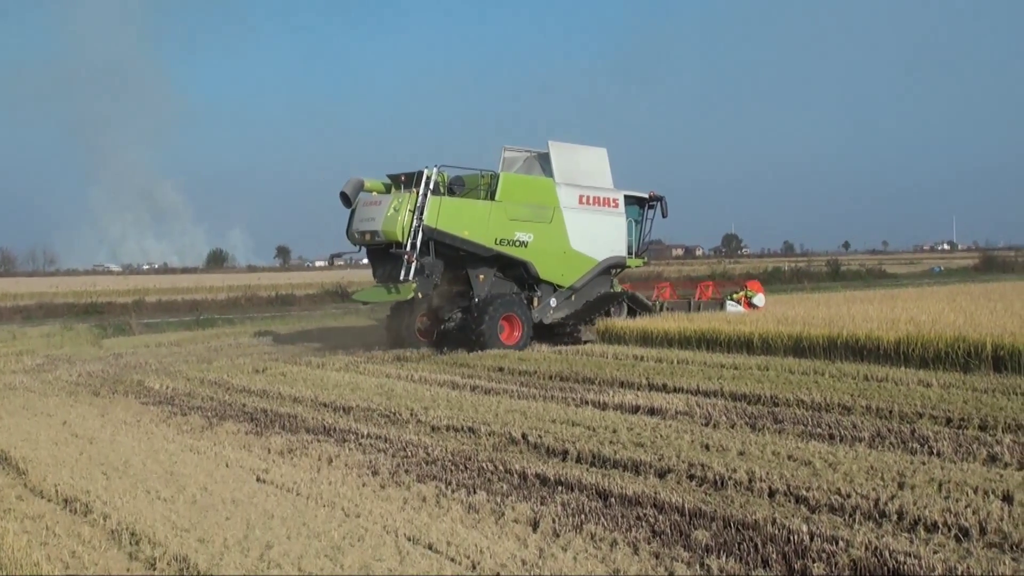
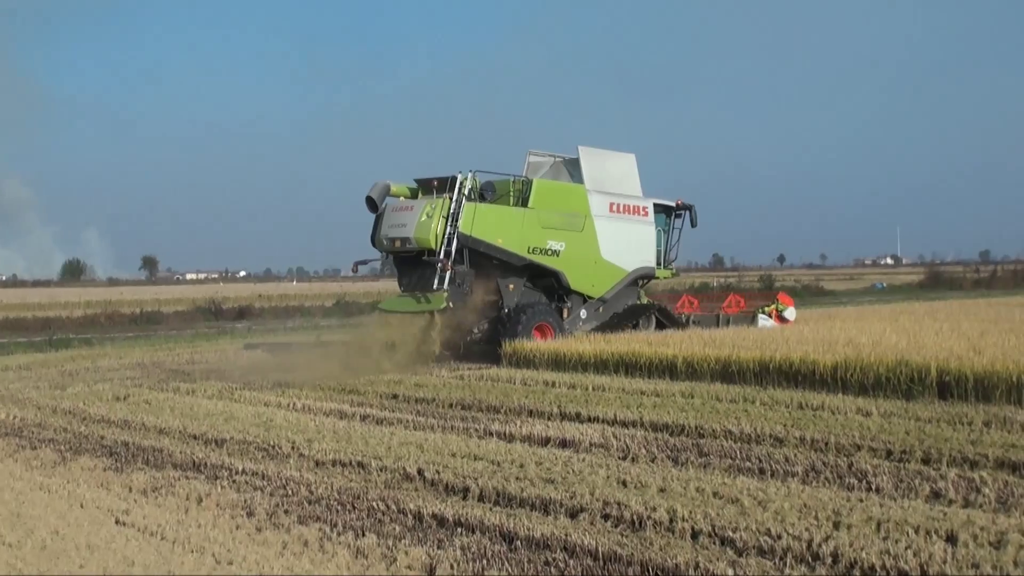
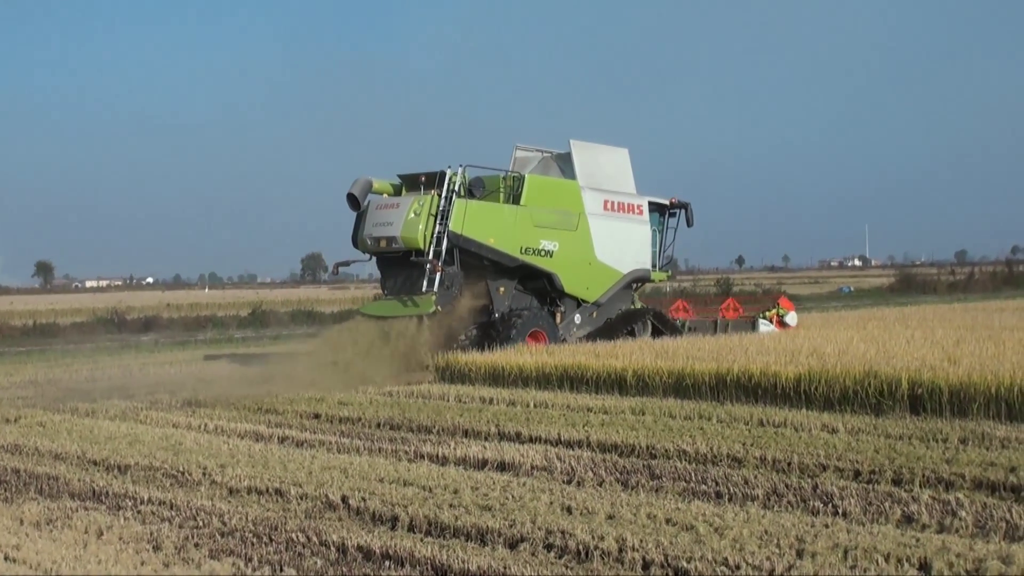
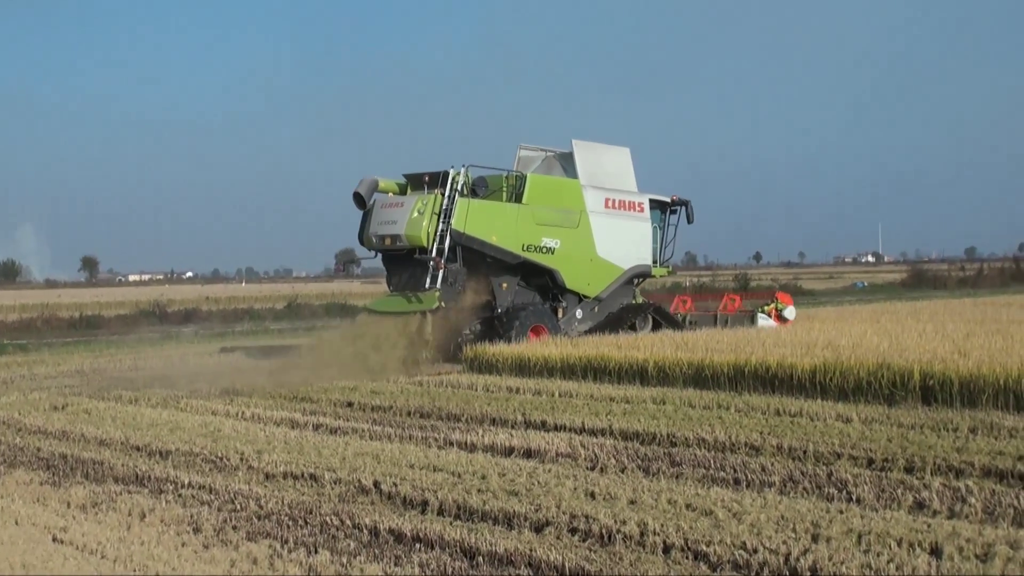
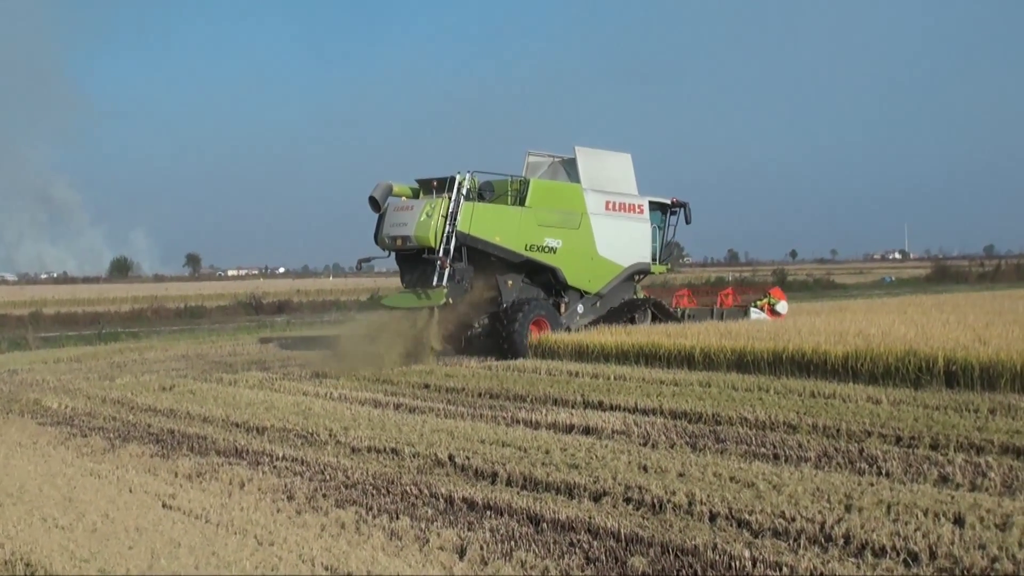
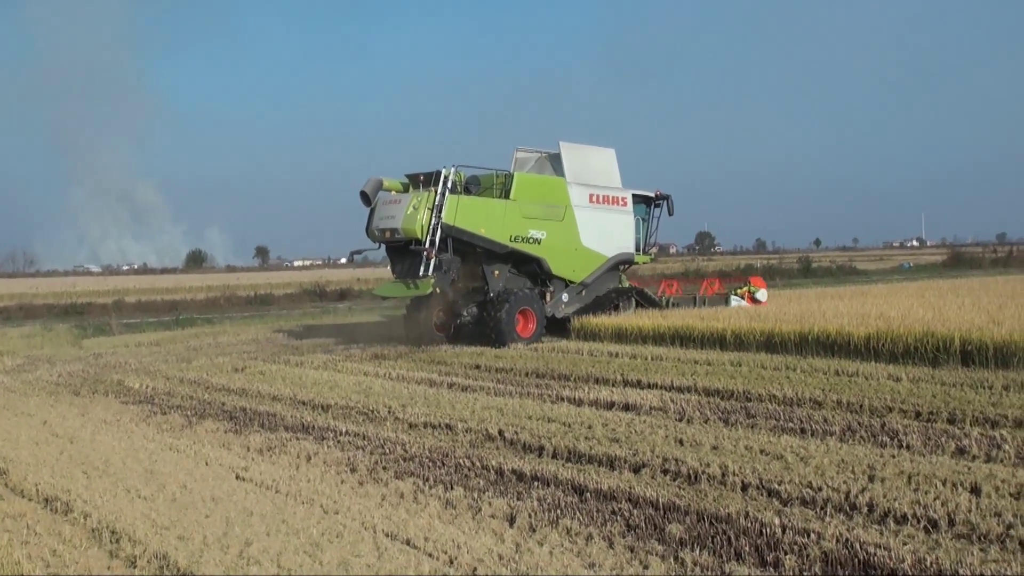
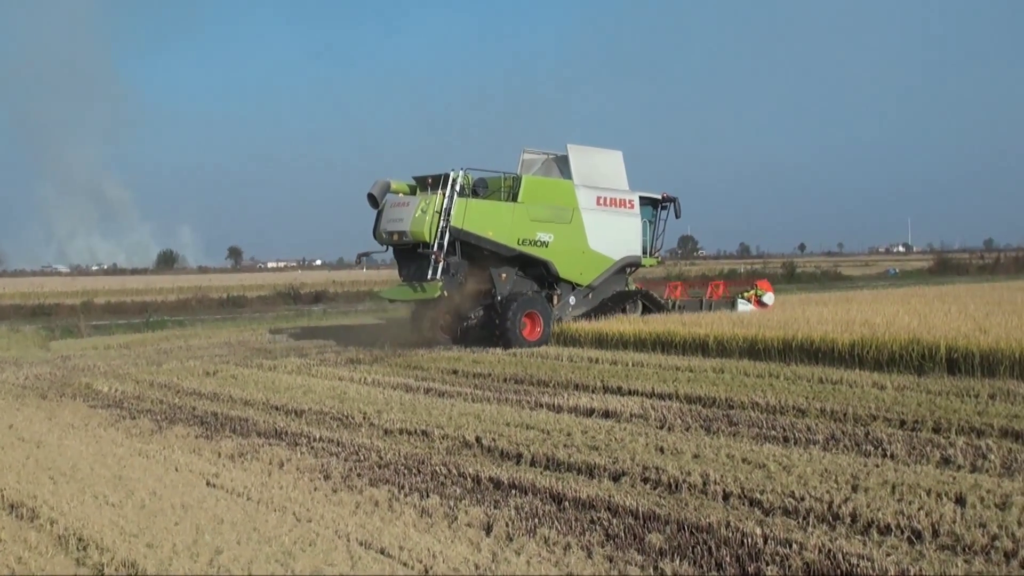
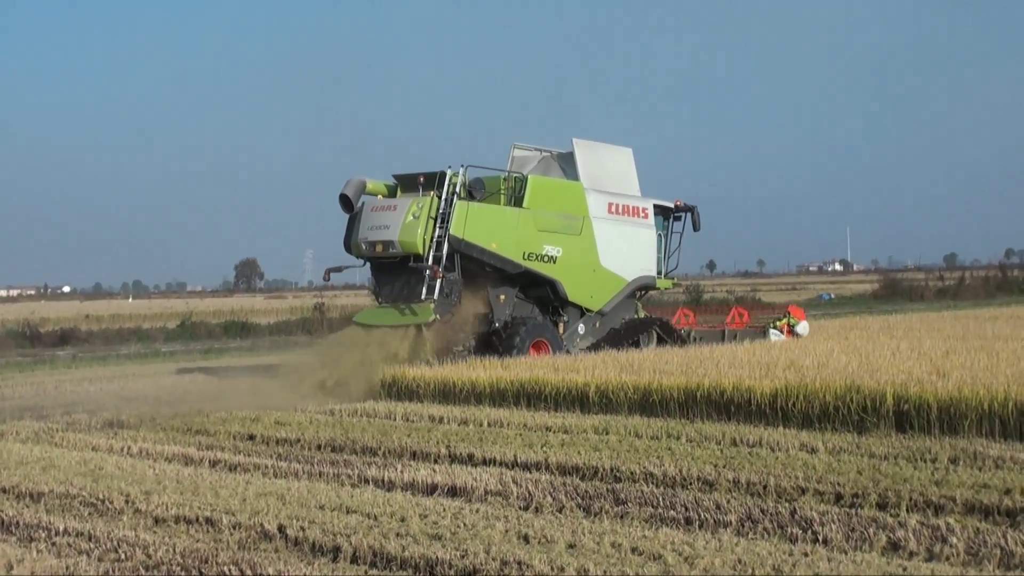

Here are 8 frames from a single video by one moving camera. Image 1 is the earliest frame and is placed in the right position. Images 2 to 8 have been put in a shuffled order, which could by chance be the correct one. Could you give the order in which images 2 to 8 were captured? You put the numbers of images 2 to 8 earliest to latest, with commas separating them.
6, 7, 5, 2, 4, 3, 8
